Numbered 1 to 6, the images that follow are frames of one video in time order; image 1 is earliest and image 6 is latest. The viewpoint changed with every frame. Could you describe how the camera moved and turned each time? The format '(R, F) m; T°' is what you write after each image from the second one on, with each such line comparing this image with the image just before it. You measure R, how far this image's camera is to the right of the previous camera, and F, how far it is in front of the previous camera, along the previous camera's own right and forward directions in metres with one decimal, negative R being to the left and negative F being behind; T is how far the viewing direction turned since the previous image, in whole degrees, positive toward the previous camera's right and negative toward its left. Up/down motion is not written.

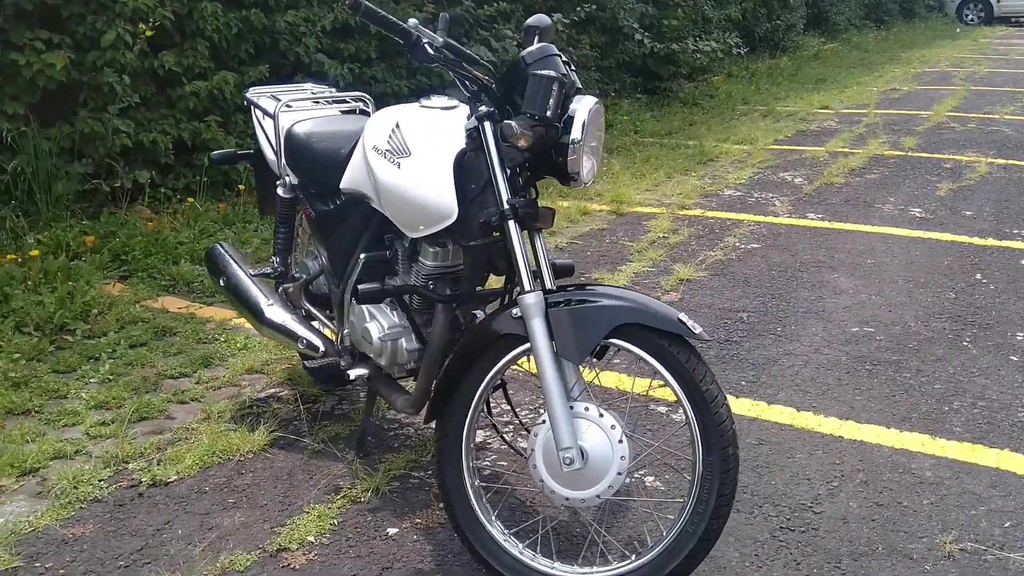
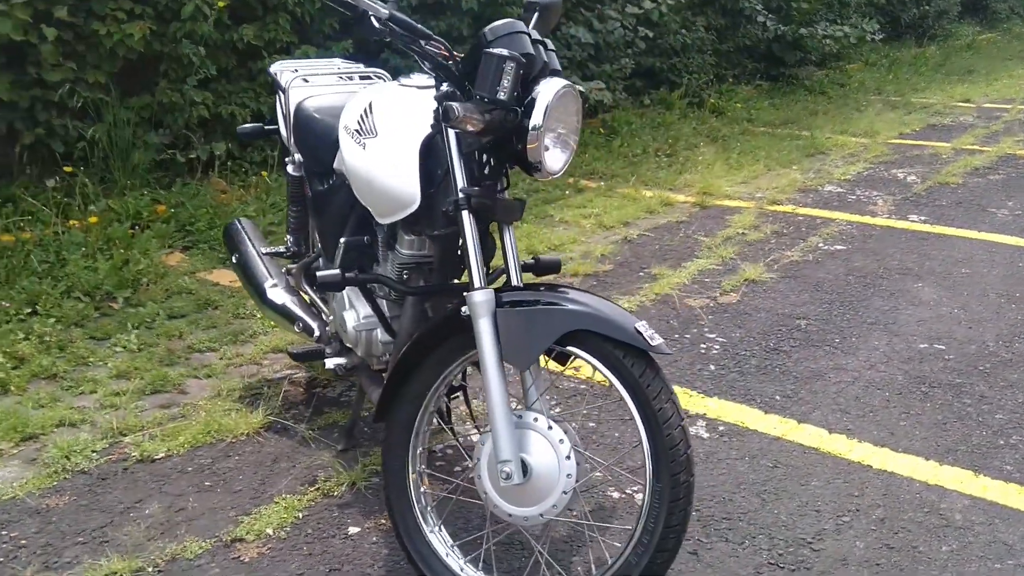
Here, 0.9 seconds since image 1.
(+0.4, +0.2) m; -8°
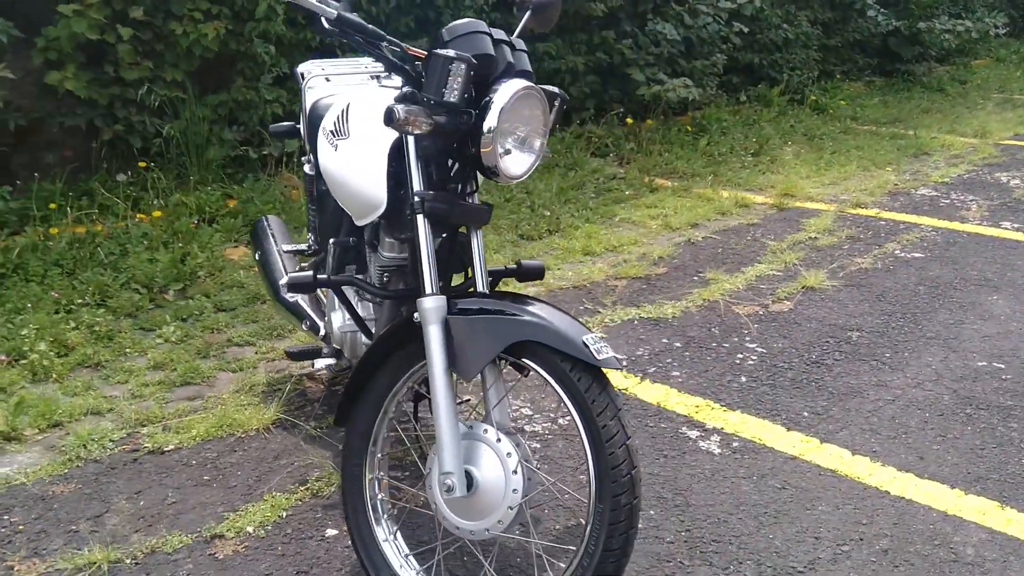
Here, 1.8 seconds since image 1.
(+0.4, +0.1) m; -7°
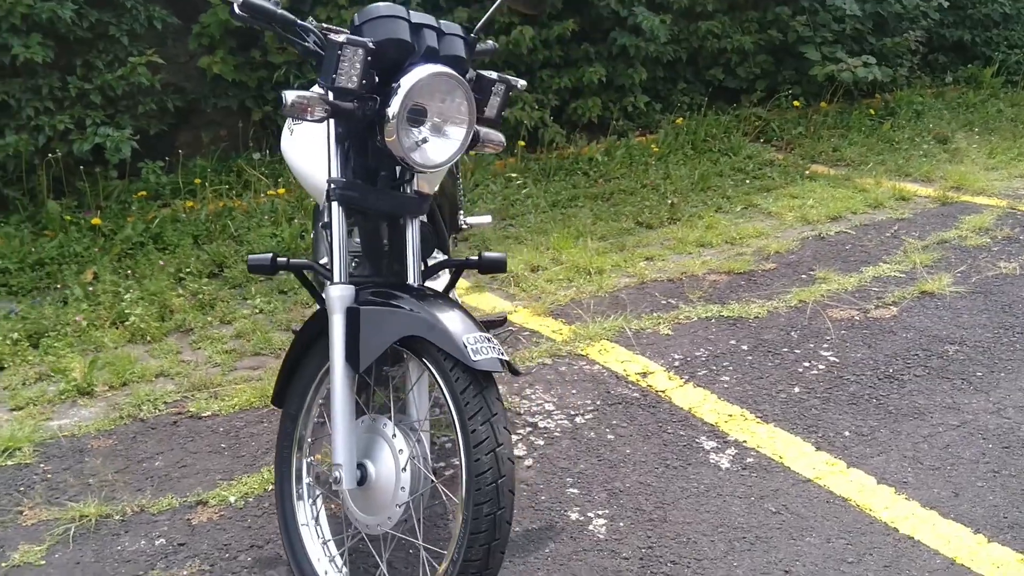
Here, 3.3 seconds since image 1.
(+0.7, +0.2) m; -14°
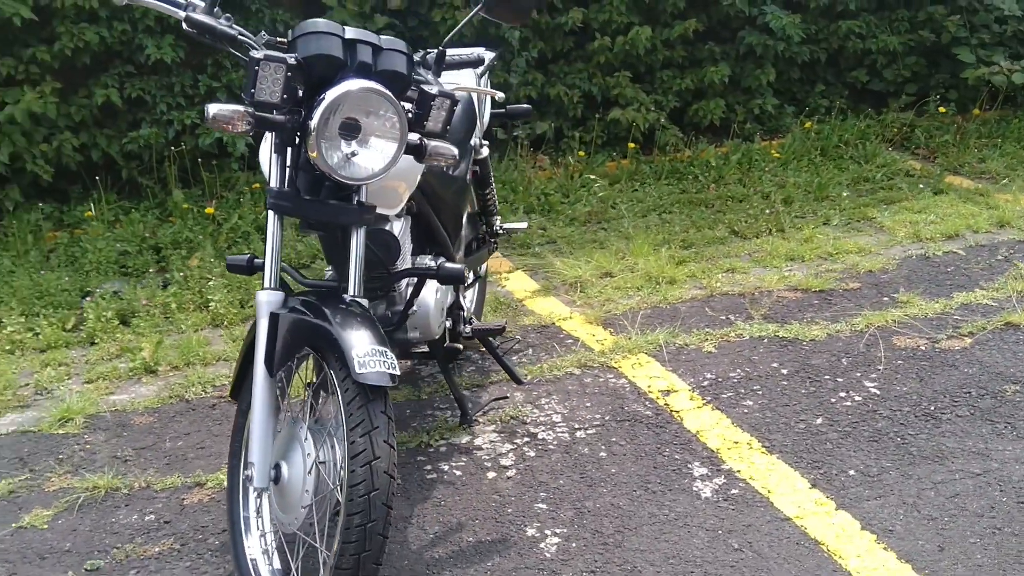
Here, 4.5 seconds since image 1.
(+0.6, +0.1) m; -12°
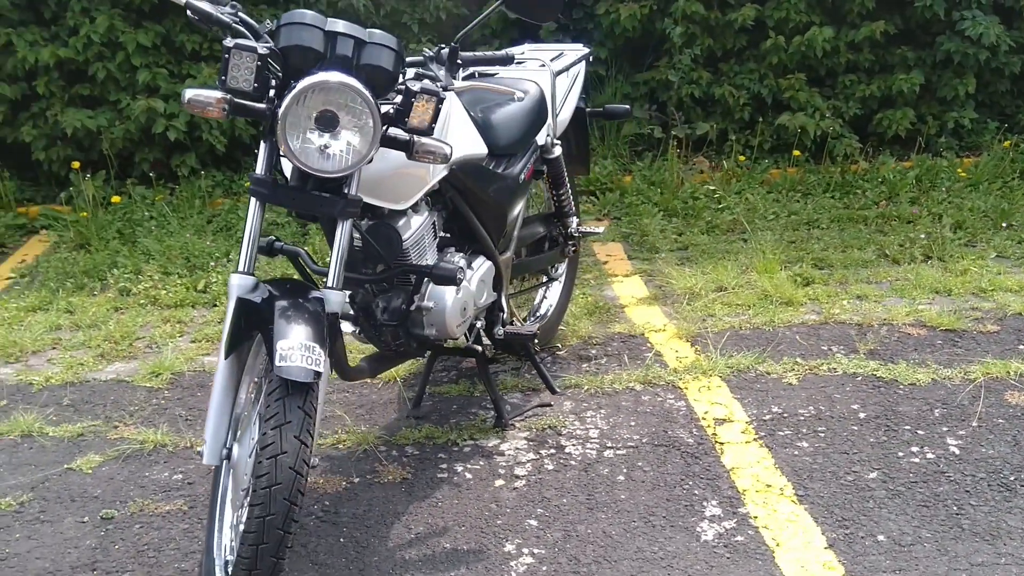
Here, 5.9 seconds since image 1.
(+0.6, +0.2) m; -14°
